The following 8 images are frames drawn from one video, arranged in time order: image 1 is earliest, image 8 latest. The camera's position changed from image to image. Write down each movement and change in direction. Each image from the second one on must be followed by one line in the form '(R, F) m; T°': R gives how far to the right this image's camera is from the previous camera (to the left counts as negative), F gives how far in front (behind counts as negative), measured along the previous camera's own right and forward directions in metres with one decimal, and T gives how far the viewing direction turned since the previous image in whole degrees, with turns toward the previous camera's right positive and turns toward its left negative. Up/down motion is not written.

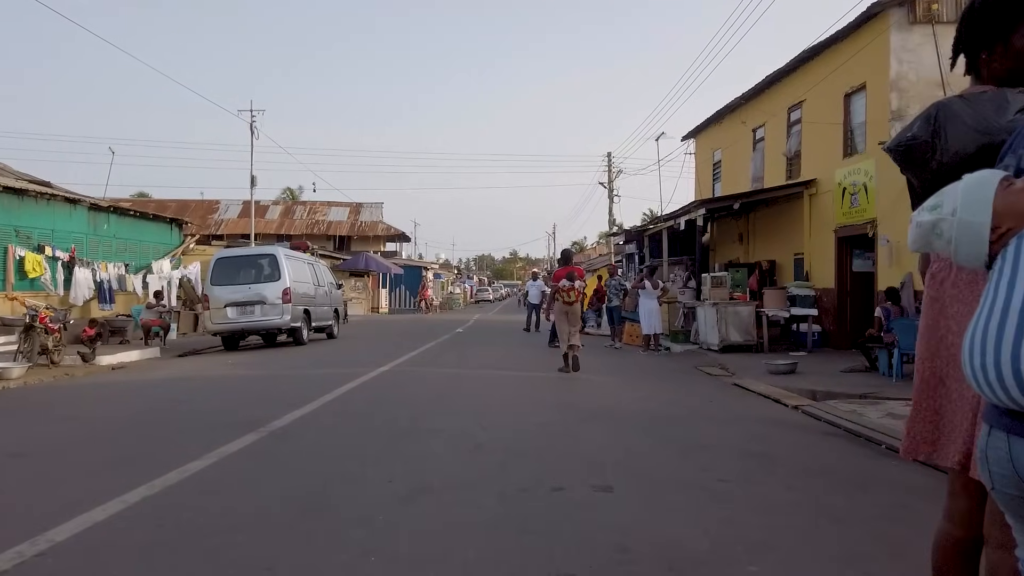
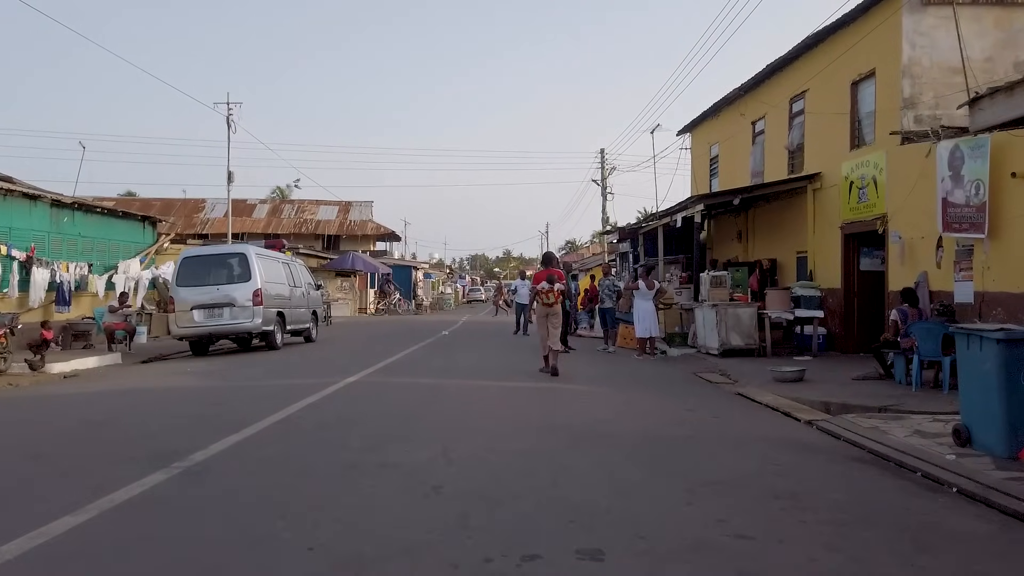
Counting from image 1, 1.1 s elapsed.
(+0.1, +1.0) m; 0°
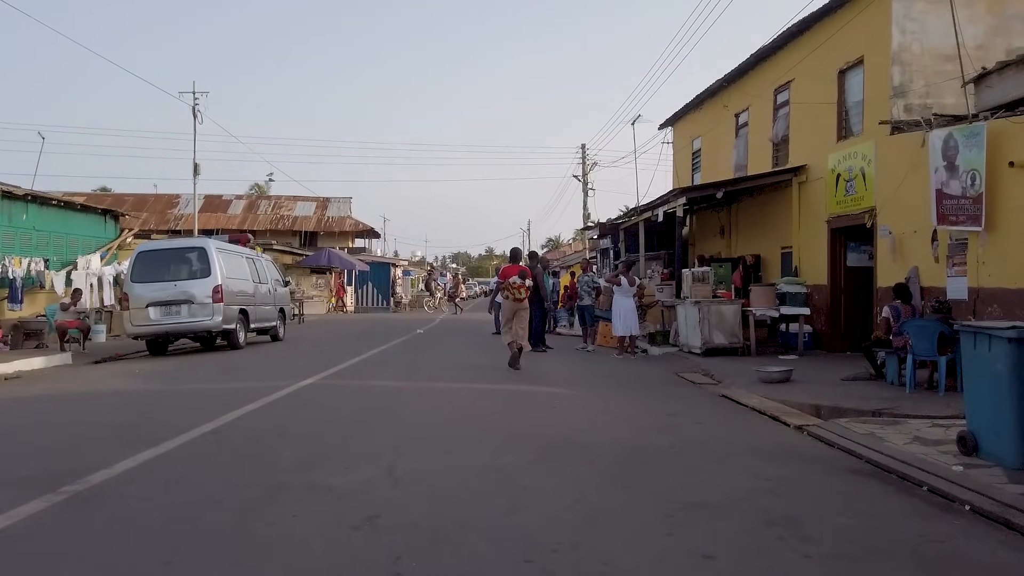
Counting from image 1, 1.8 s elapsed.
(+0.2, +0.7) m; +1°
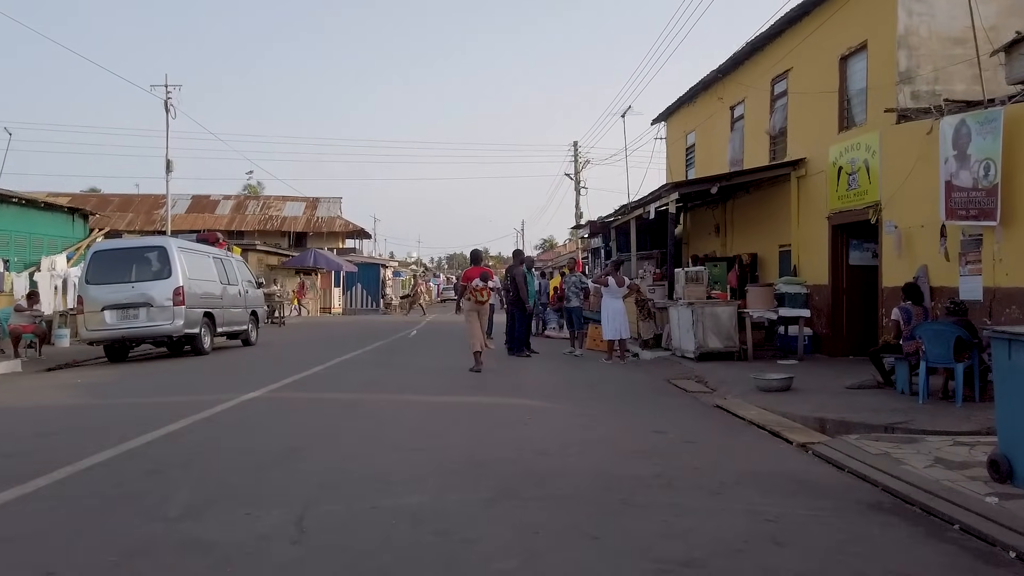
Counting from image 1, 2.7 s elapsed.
(+0.3, +0.9) m; 0°
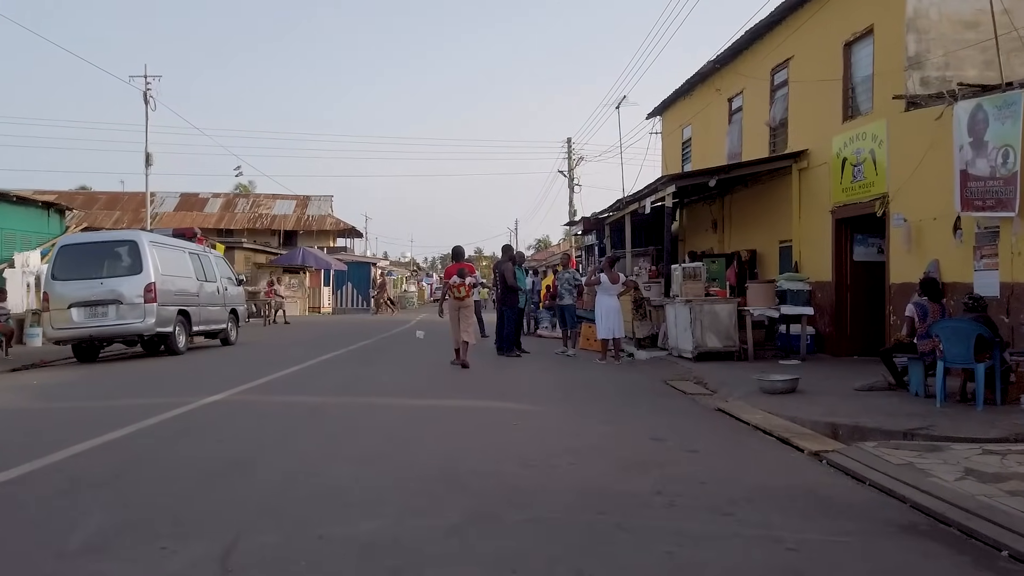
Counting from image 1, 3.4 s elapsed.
(+0.1, +0.6) m; 0°
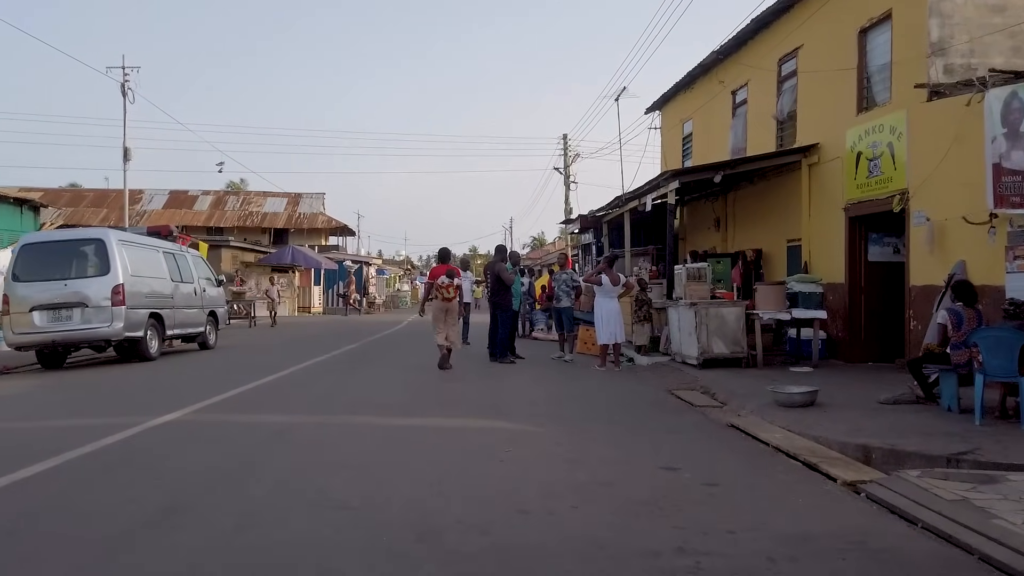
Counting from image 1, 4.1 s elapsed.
(0.0, +0.8) m; 0°
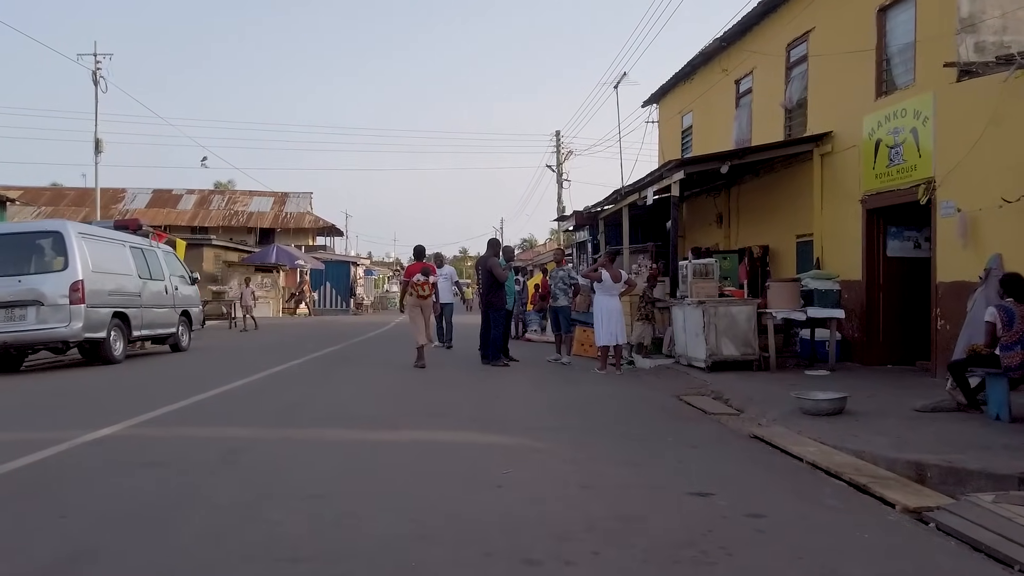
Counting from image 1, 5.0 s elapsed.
(-0.1, +0.9) m; +1°
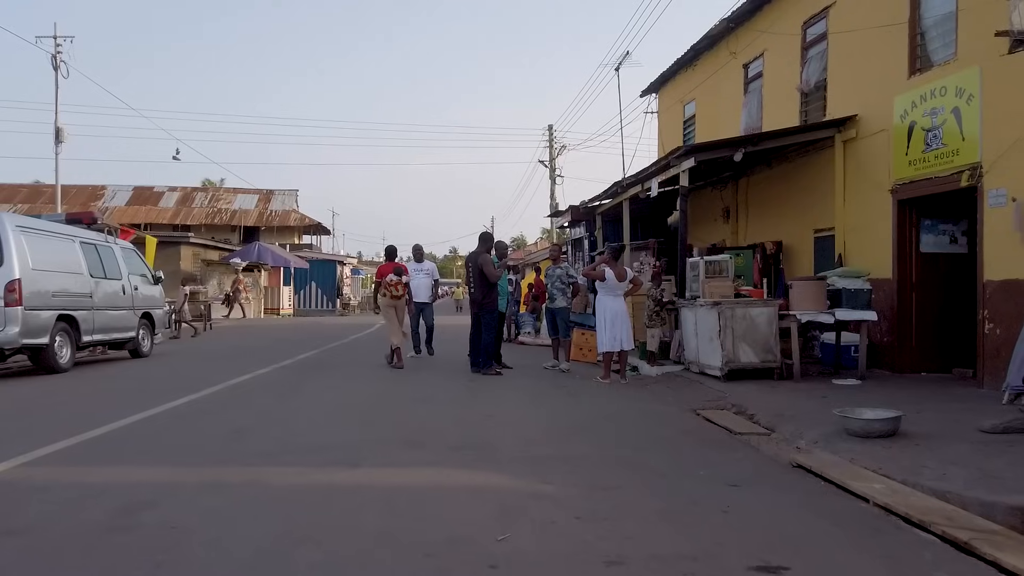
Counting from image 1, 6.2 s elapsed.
(0.0, +1.2) m; +1°
